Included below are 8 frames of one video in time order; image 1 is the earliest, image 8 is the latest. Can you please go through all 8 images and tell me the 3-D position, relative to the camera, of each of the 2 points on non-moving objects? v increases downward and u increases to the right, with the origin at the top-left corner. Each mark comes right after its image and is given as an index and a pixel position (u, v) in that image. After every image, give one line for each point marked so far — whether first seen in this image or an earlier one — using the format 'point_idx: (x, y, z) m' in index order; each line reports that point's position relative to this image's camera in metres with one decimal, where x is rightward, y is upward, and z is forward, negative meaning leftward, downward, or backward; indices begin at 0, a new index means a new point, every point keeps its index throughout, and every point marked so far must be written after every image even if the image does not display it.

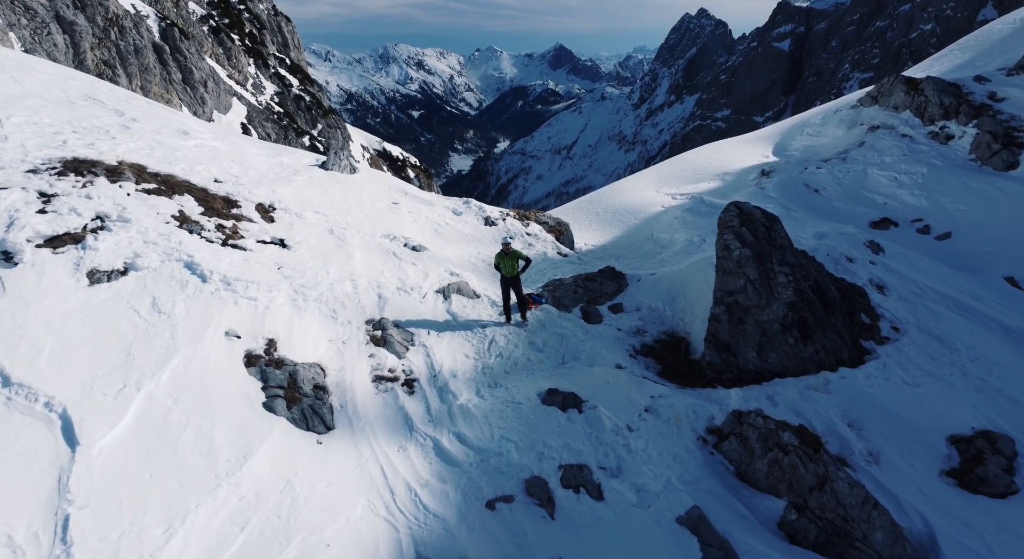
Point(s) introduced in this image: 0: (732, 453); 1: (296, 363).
0: (+2.2, -1.7, +5.2) m
1: (-2.3, -0.8, +5.7) m
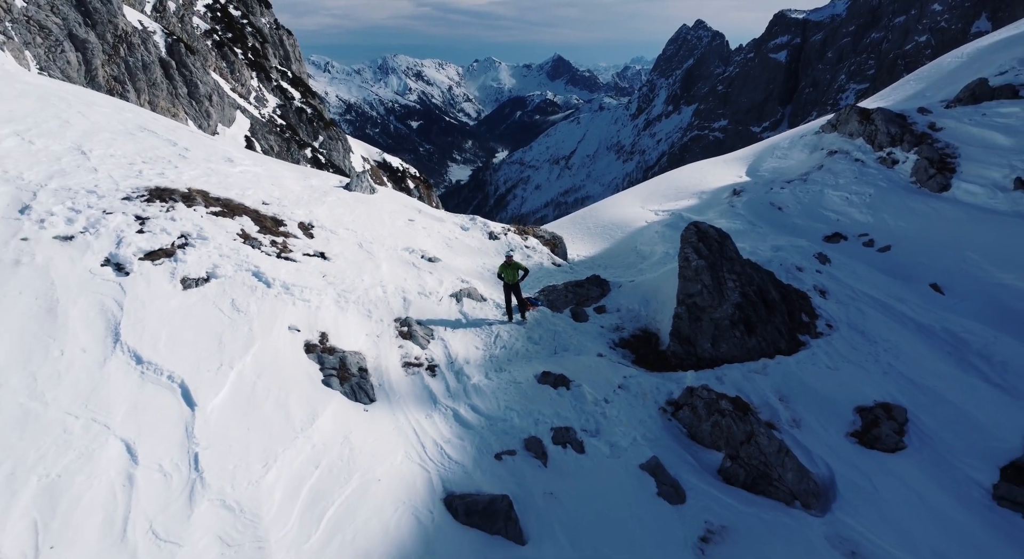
0: (+2.2, -1.7, +6.7) m
1: (-2.2, -0.9, +7.1) m
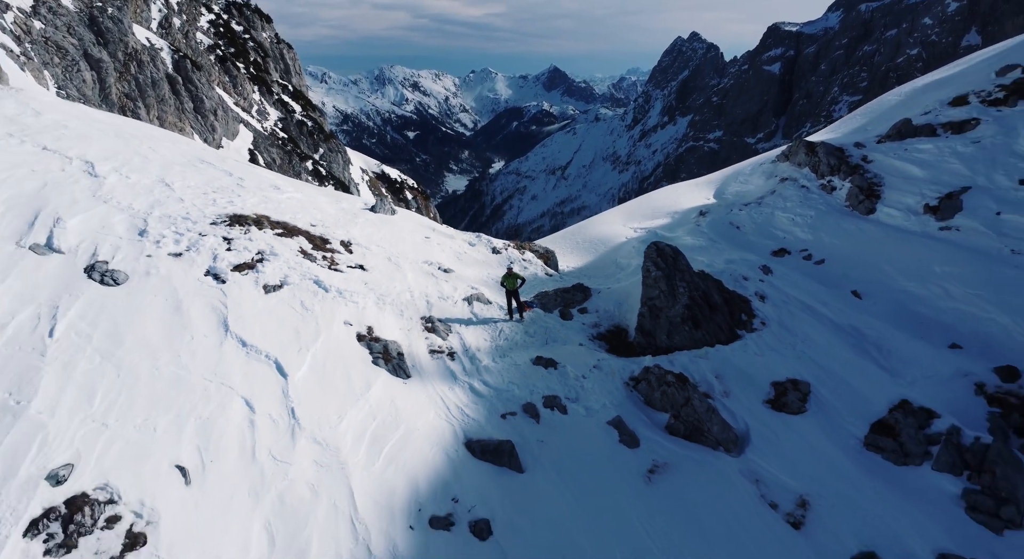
0: (+2.3, -1.8, +8.9) m
1: (-2.2, -1.0, +9.3) m
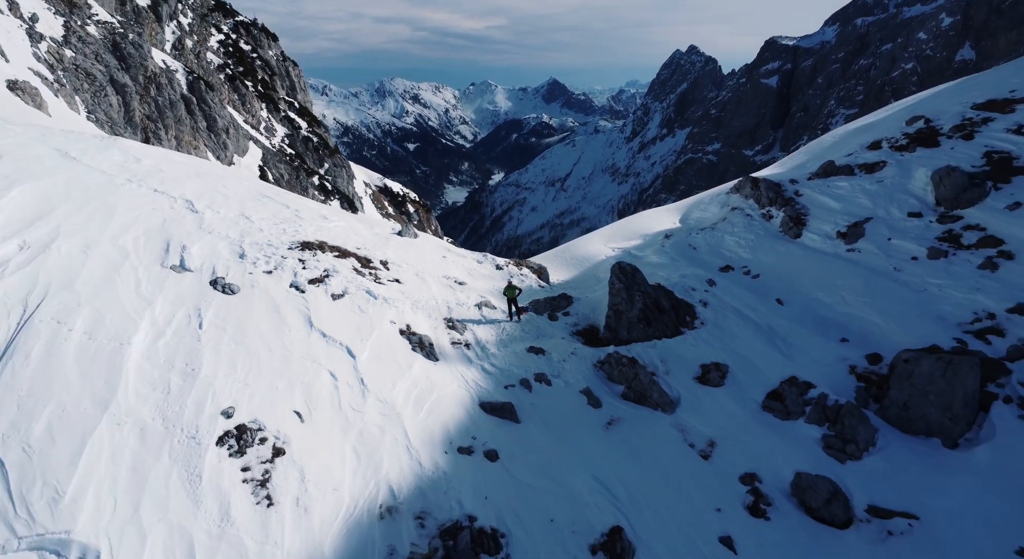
0: (+2.2, -2.1, +12.3) m
1: (-2.2, -1.3, +12.7) m
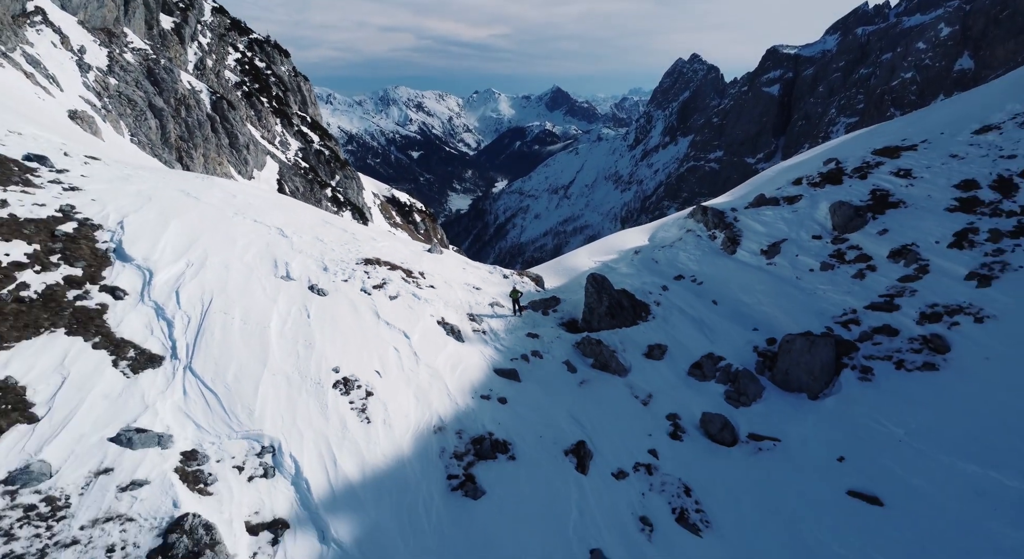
0: (+2.4, -2.3, +17.5) m
1: (-2.1, -1.5, +18.0) m
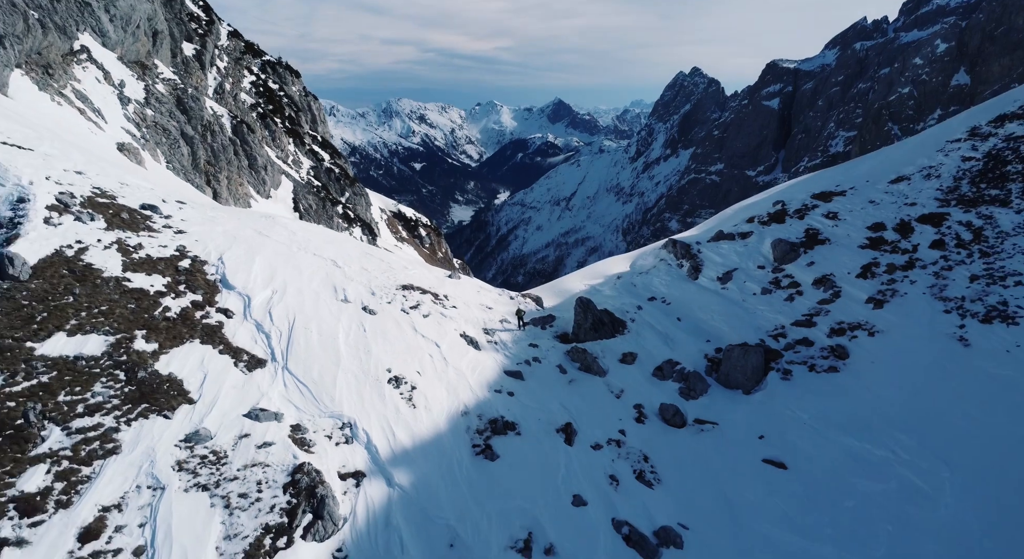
0: (+2.6, -3.3, +22.7) m
1: (-1.9, -2.5, +23.2) m
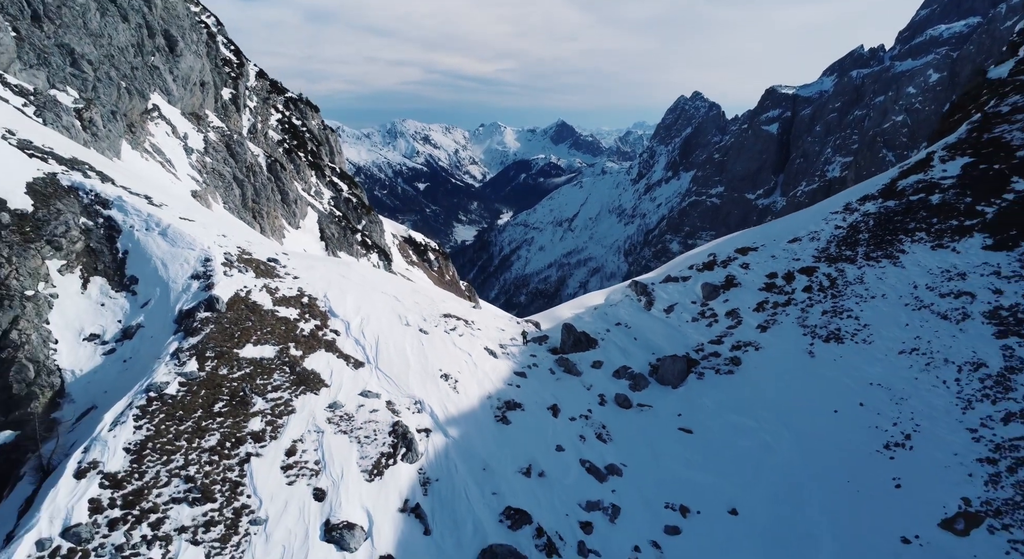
0: (+3.0, -5.3, +33.5) m
1: (-1.4, -4.5, +34.1) m
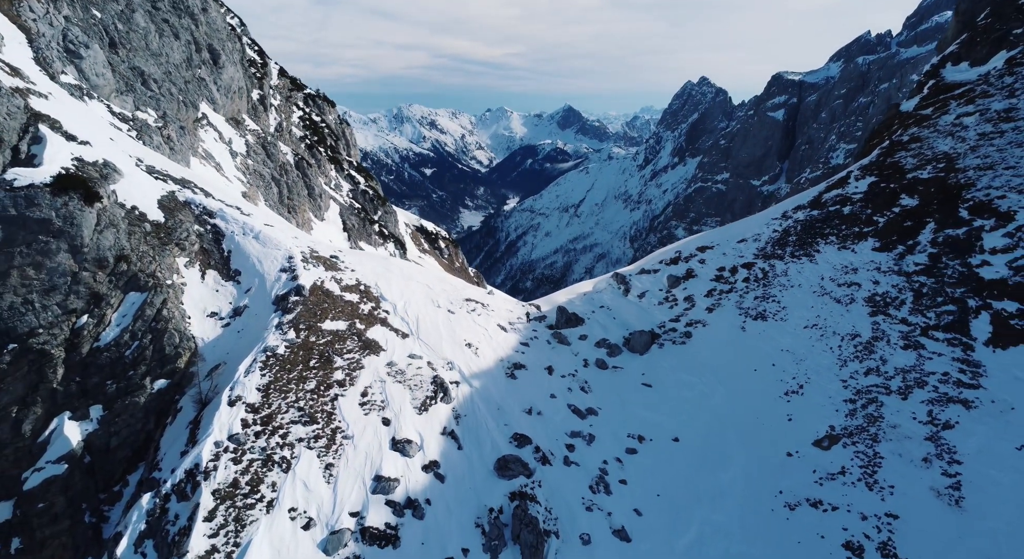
0: (+3.6, -4.7, +43.7) m
1: (-0.9, -3.9, +44.3) m
